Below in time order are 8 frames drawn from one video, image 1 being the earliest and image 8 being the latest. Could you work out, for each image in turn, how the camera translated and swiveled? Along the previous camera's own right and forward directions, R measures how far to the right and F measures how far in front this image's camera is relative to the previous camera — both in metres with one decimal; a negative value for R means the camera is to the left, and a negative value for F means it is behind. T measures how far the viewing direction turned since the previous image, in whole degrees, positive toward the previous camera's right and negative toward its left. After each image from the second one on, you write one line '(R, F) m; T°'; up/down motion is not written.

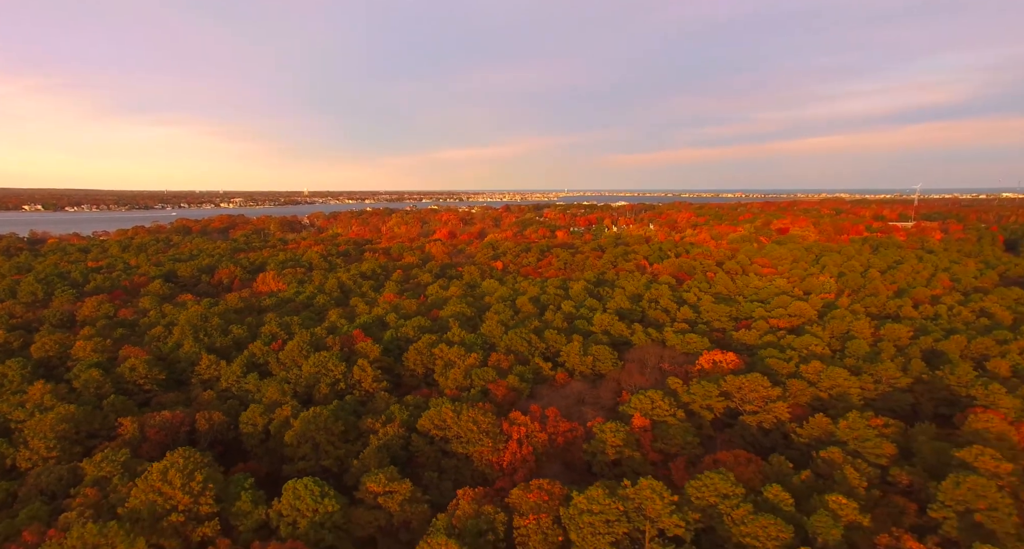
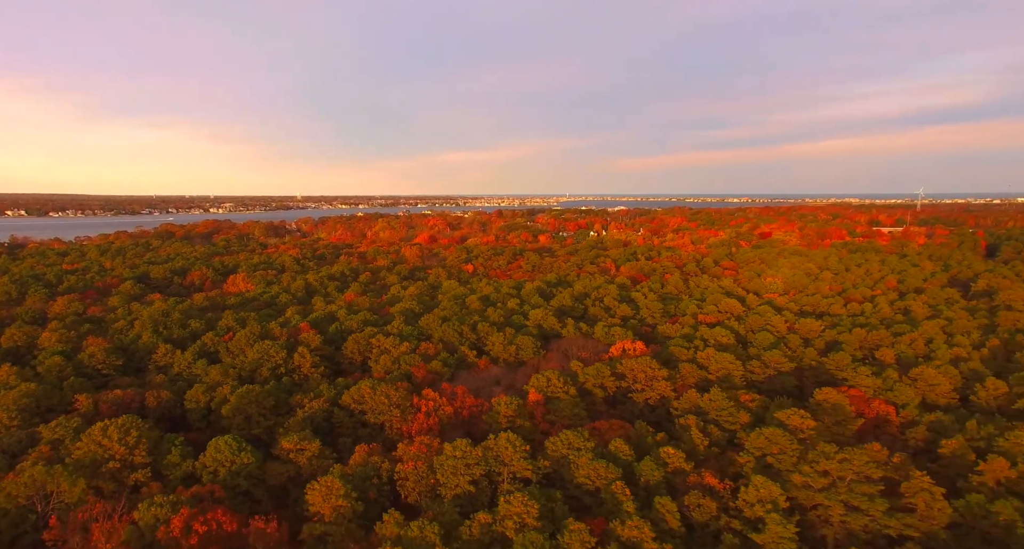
(+2.9, -2.5) m; +1°
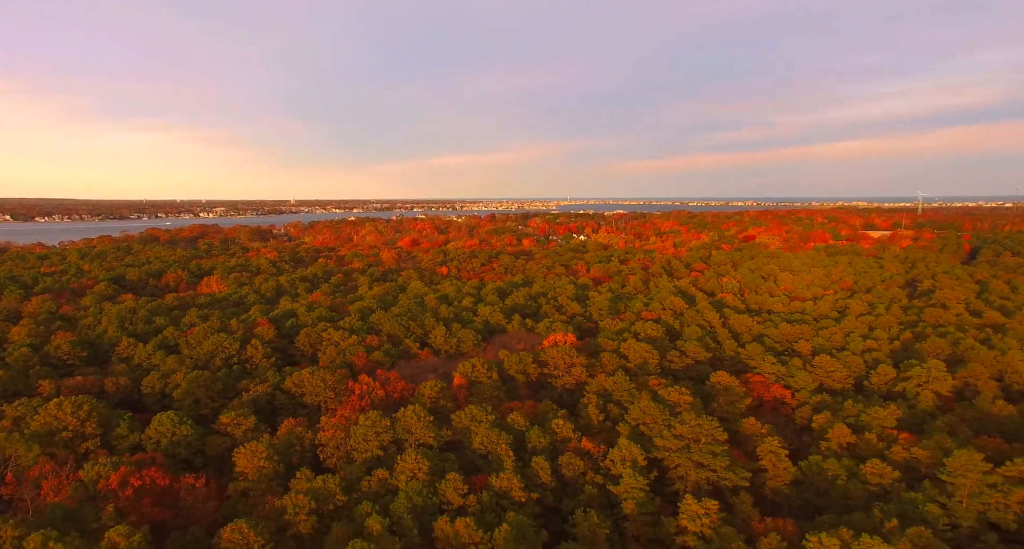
(+2.7, -2.2) m; +1°
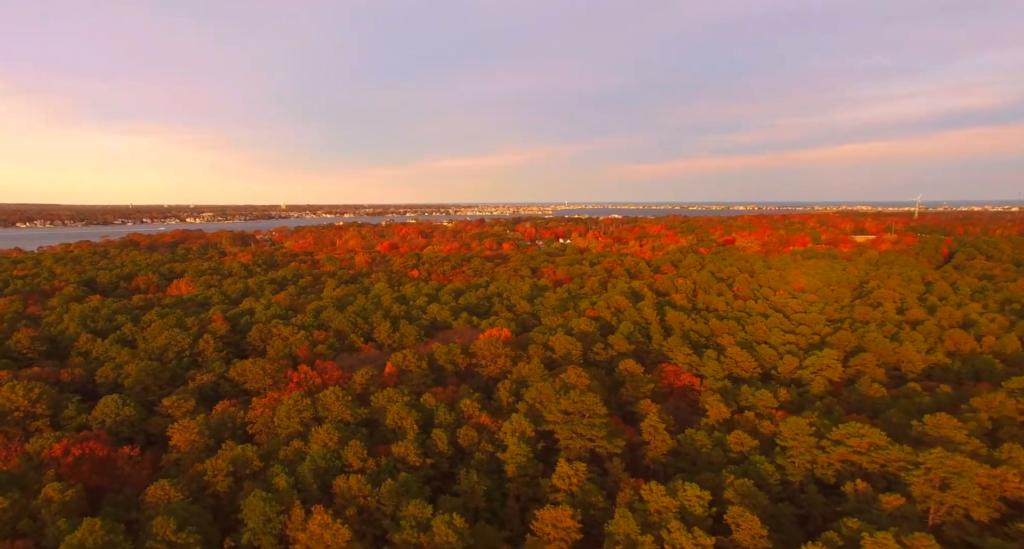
(+2.8, -2.2) m; +1°
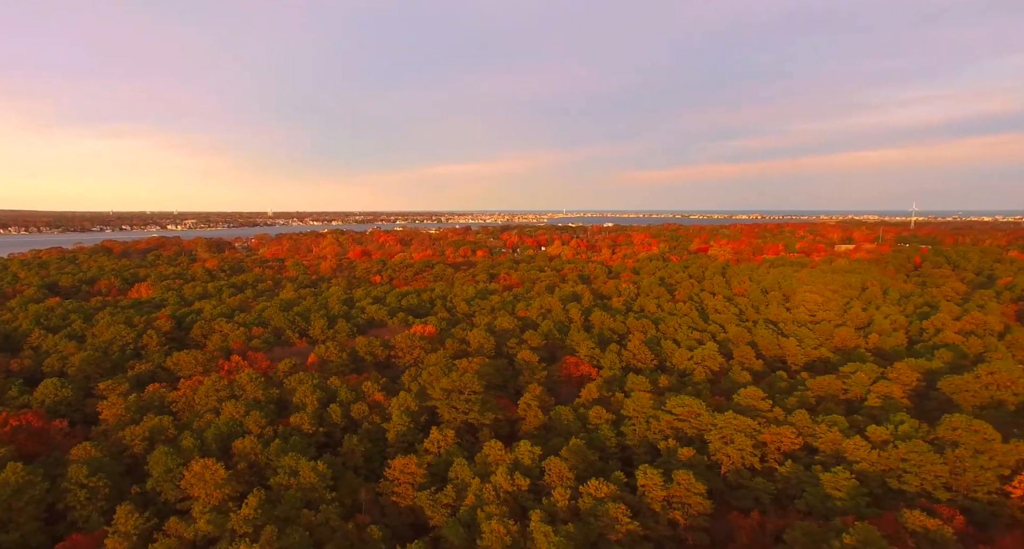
(+3.9, -3.1) m; +2°
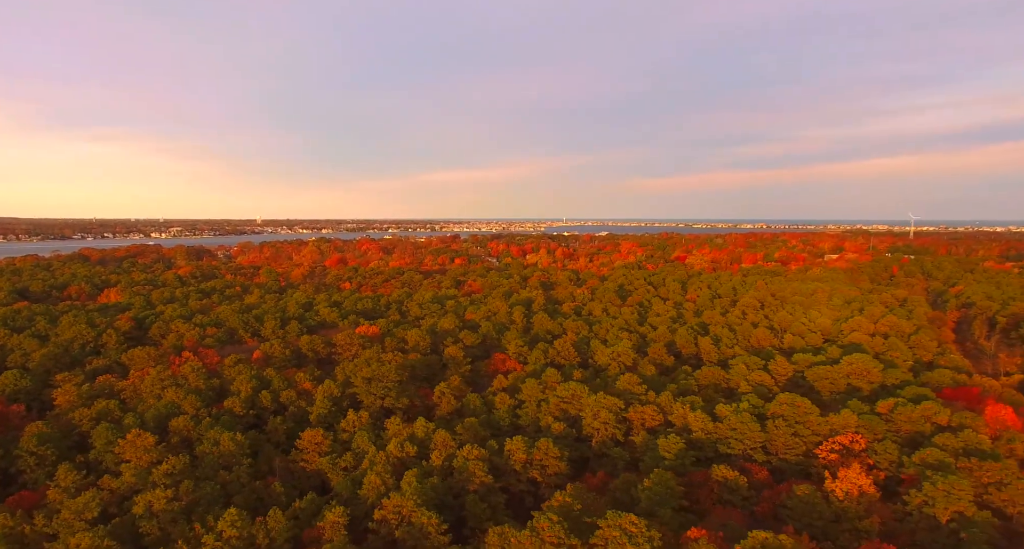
(+3.4, -3.0) m; +1°
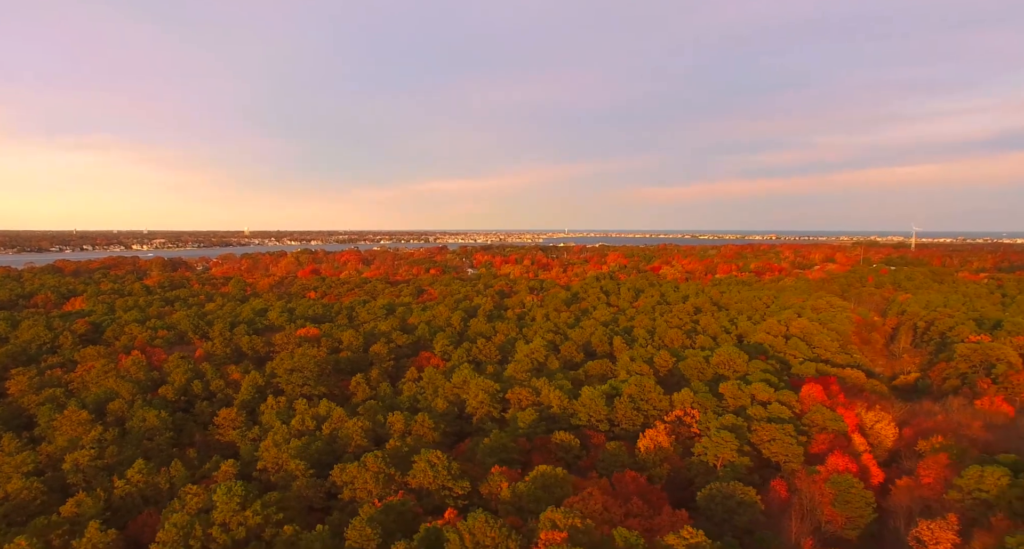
(+4.4, -3.7) m; +2°
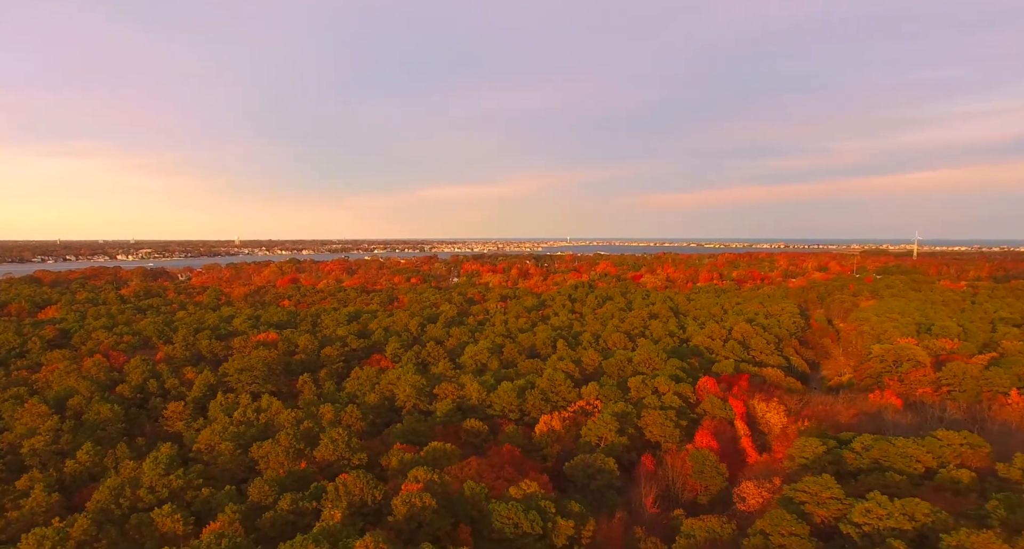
(+3.3, -2.8) m; +1°
